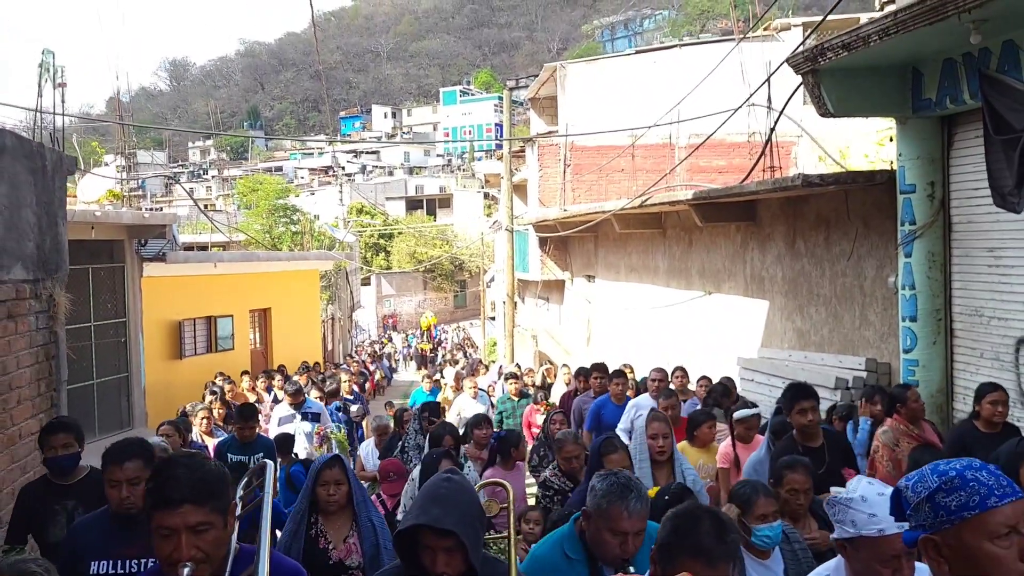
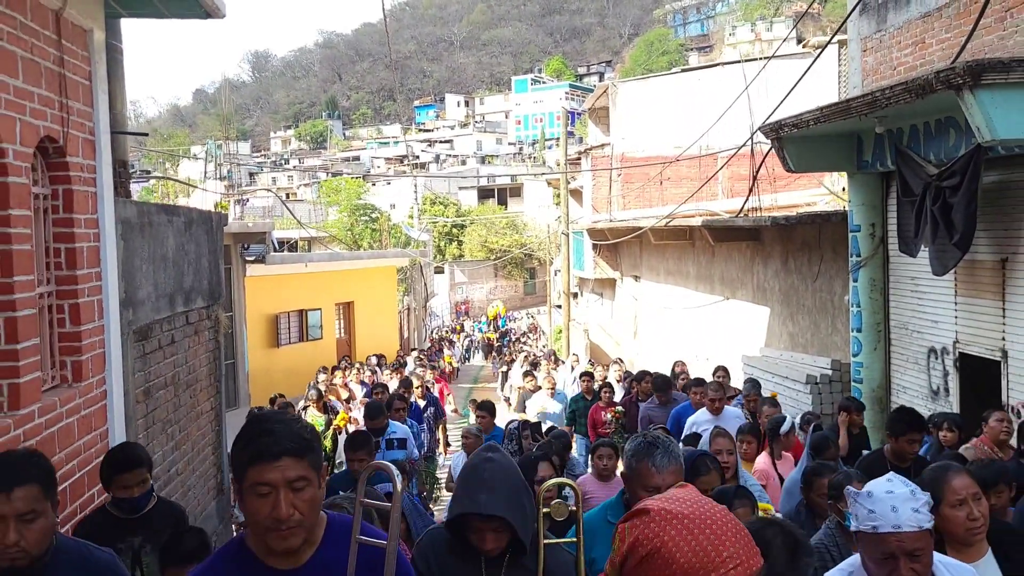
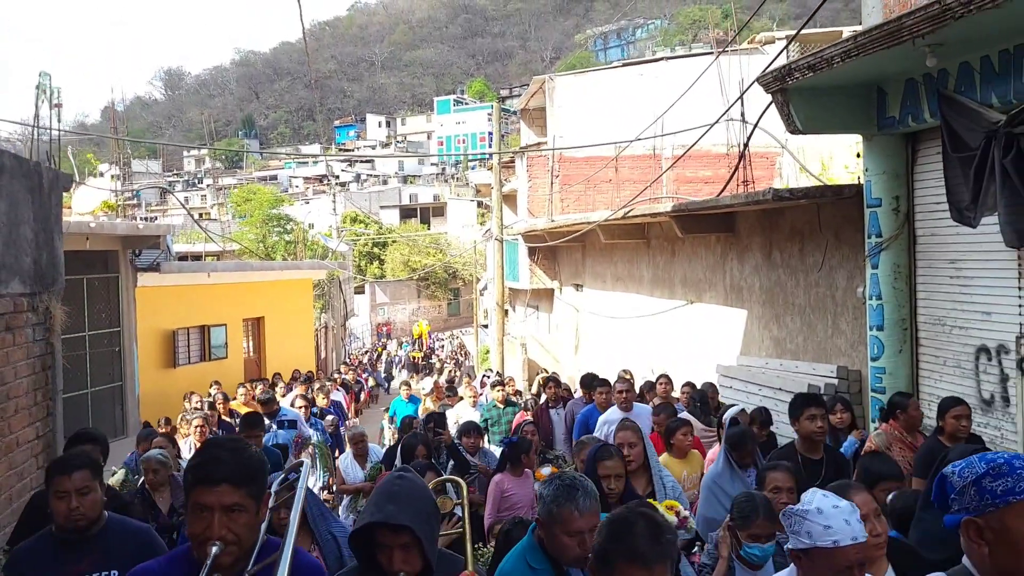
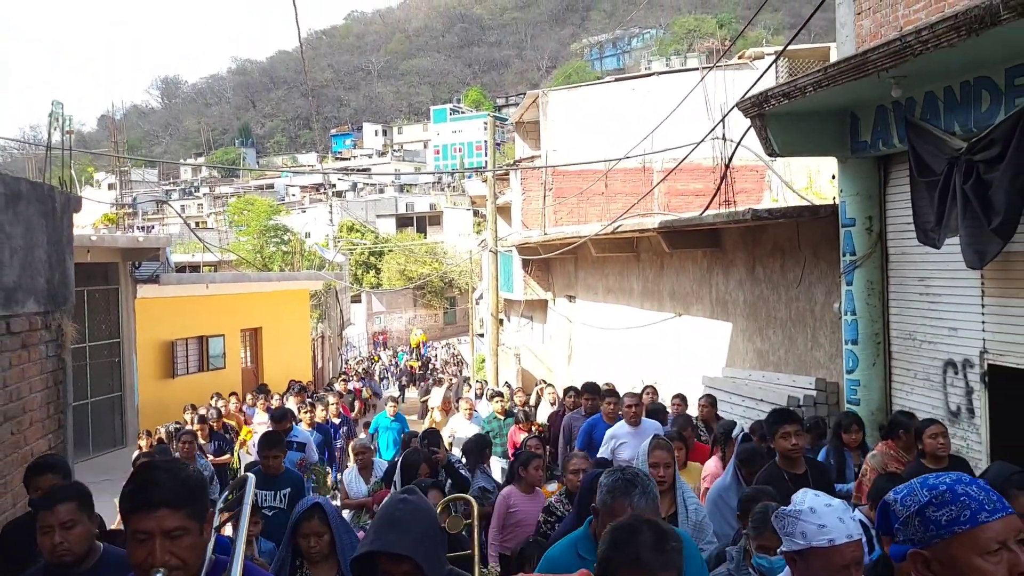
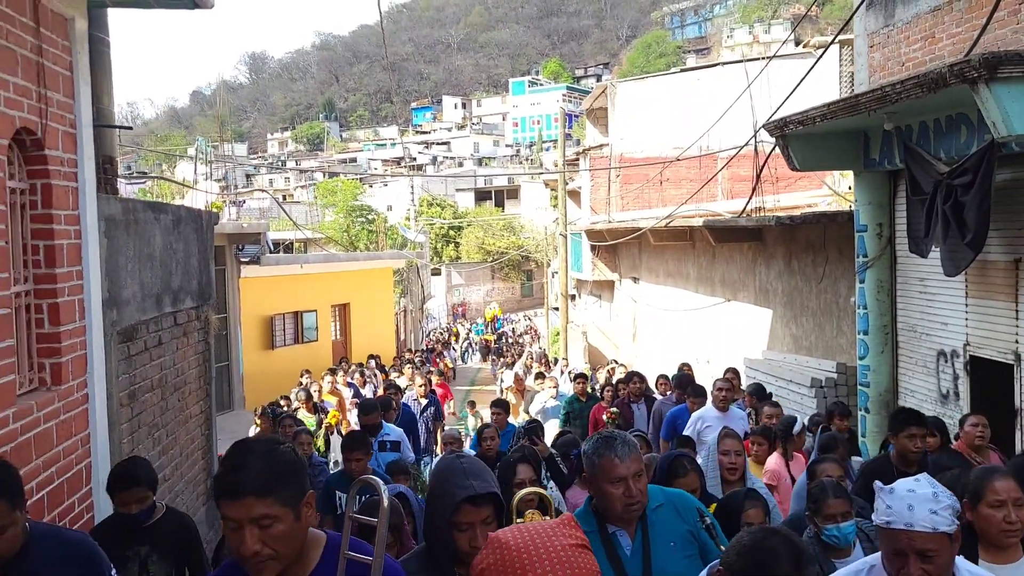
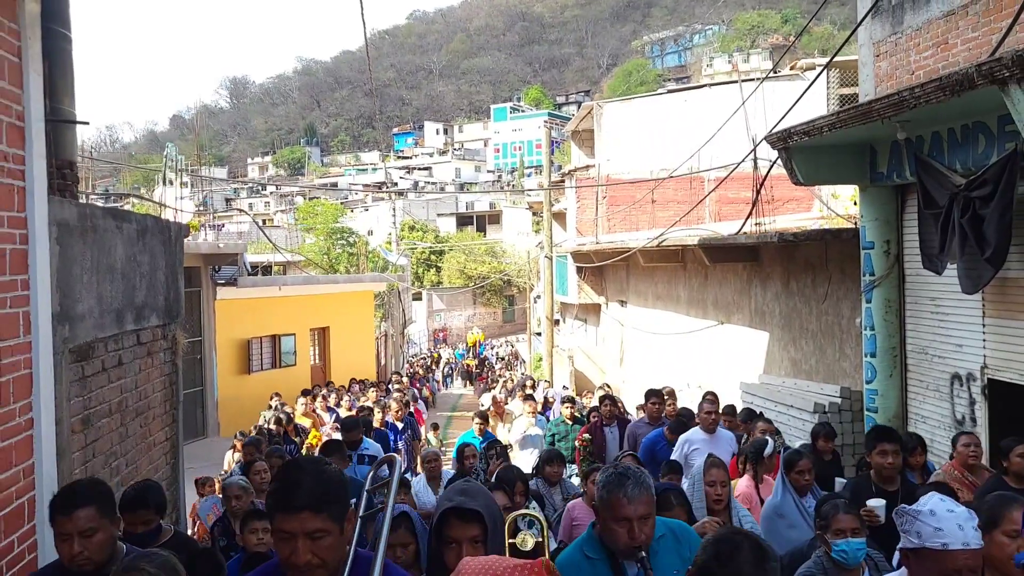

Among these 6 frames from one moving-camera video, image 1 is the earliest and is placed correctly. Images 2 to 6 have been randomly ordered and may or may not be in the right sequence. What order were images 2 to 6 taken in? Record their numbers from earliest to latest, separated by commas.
3, 4, 6, 5, 2
